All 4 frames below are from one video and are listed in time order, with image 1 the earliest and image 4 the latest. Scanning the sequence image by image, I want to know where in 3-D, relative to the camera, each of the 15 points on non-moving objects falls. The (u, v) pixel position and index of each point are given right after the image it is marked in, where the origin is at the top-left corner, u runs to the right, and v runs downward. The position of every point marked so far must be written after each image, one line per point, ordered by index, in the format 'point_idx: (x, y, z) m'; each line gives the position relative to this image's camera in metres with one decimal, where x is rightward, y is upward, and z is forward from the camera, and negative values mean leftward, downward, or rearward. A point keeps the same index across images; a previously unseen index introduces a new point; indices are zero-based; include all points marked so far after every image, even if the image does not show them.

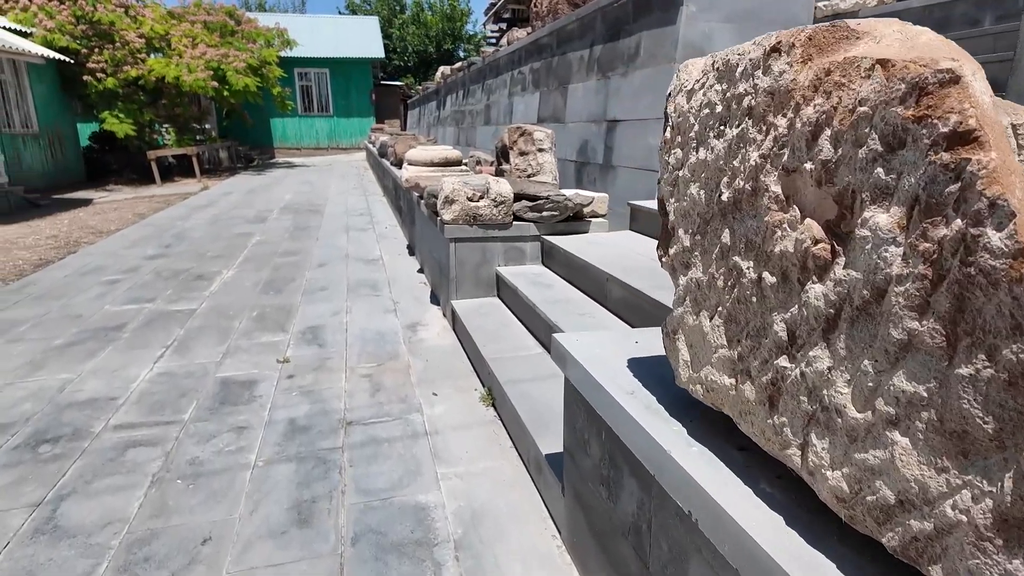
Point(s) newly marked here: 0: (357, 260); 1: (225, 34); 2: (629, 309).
0: (-1.4, +0.3, +5.4) m
1: (-7.2, +6.4, +14.7) m
2: (+0.5, -0.1, +2.5) m
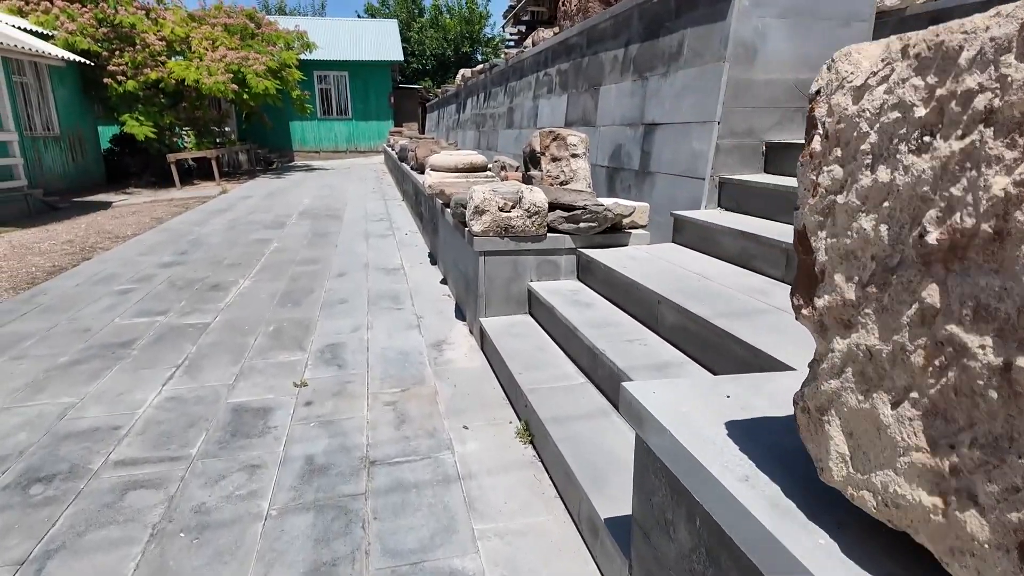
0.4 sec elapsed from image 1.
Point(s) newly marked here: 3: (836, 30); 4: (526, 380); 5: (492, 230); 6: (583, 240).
0: (-1.2, +0.2, +5.2) m
1: (-6.7, +6.3, +14.7) m
2: (+0.7, -0.2, +2.2) m
3: (+1.9, +1.5, +3.4) m
4: (+0.1, -0.4, +2.4) m
5: (-0.1, +0.3, +3.1) m
6: (+0.4, +0.3, +3.2) m
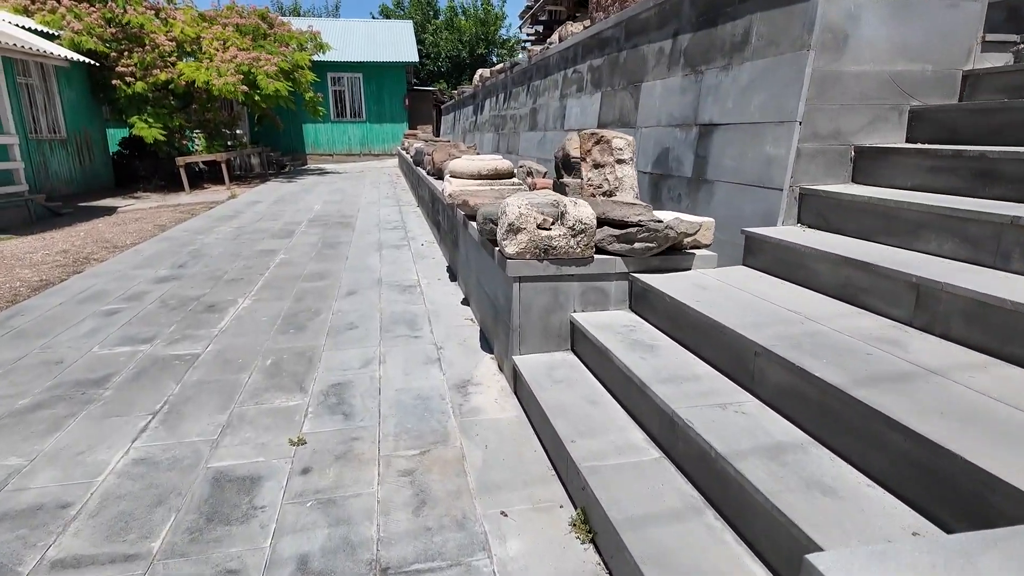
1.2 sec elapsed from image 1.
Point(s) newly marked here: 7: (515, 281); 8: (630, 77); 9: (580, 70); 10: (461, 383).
0: (-1.0, 0.0, +4.7) m
1: (-6.2, +6.1, +14.3) m
2: (+0.8, -0.3, +1.7) m
3: (+2.1, +1.3, +2.8) m
4: (+0.2, -0.5, +1.9) m
5: (+0.1, +0.2, +2.6) m
6: (+0.6, +0.1, +2.7) m
7: (0.0, 0.0, +2.6) m
8: (+0.9, +1.7, +4.6) m
9: (+0.7, +2.2, +5.8) m
10: (-0.2, -0.5, +2.9) m
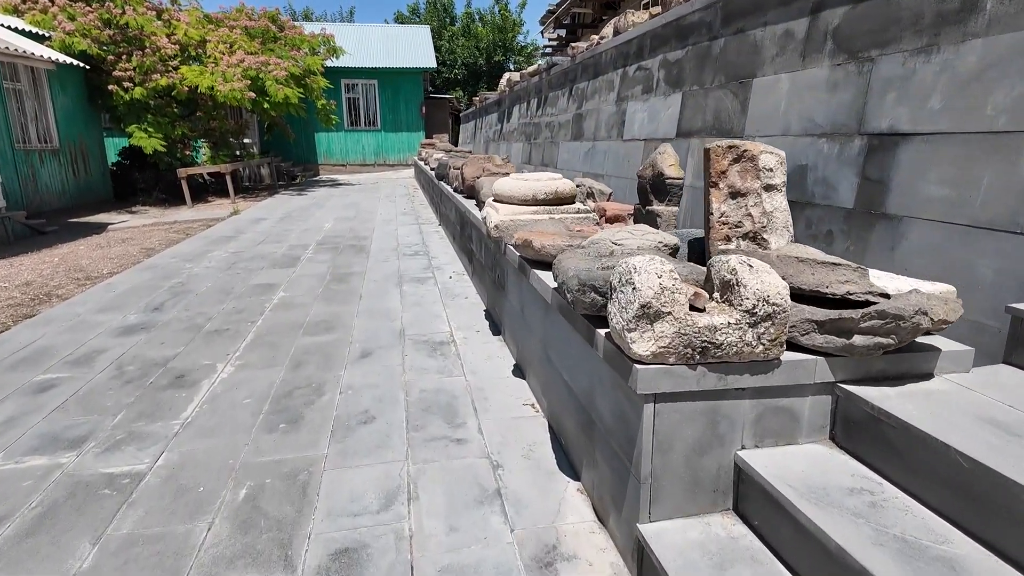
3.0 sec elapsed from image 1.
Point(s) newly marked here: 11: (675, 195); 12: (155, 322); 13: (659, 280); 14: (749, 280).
0: (-0.6, -0.3, +3.6) m
1: (-5.6, +5.7, +13.4) m
2: (+1.1, -0.7, +0.5) m
3: (+2.4, +1.0, +1.7) m
4: (+0.6, -0.9, +0.8) m
5: (+0.4, -0.2, +1.5) m
6: (+0.9, -0.2, +1.6) m
7: (+0.4, -0.3, +1.5) m
8: (+1.3, +1.3, +3.5) m
9: (+1.1, +1.8, +4.7) m
10: (+0.1, -0.8, +1.8) m
11: (+0.8, +0.5, +3.0) m
12: (-2.5, -0.2, +4.1) m
13: (+0.4, 0.0, +1.5) m
14: (+0.6, 0.0, +1.5) m
